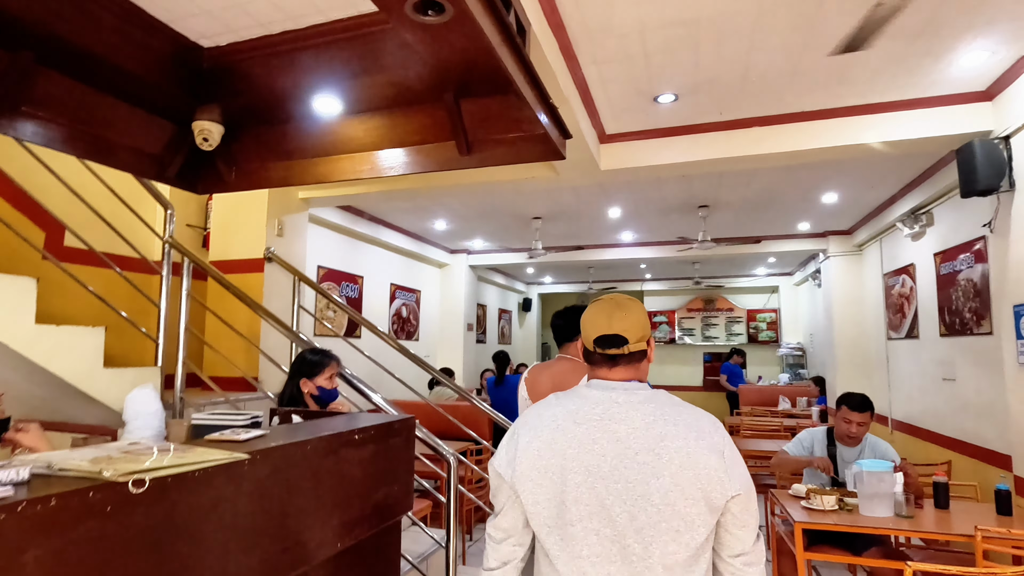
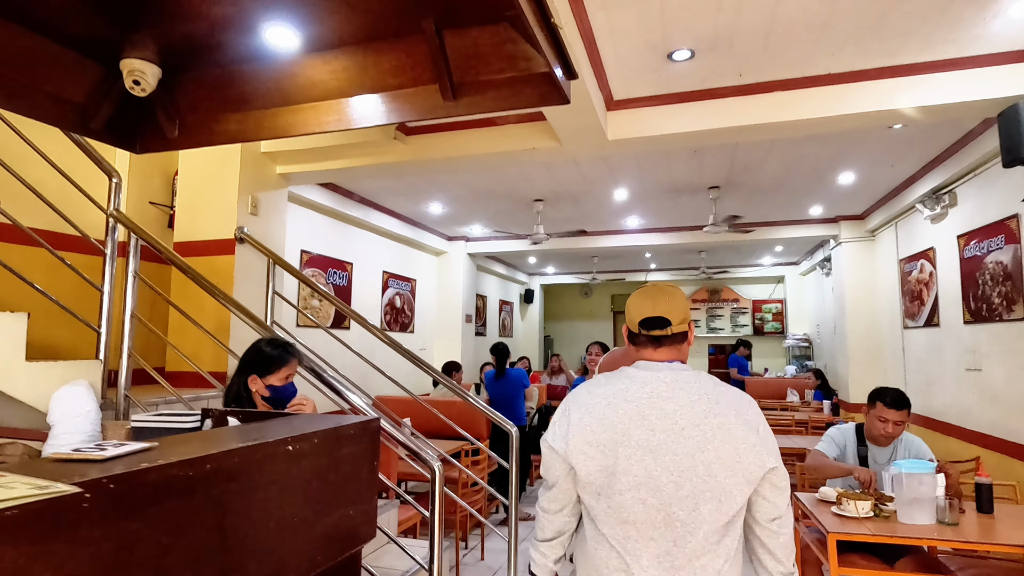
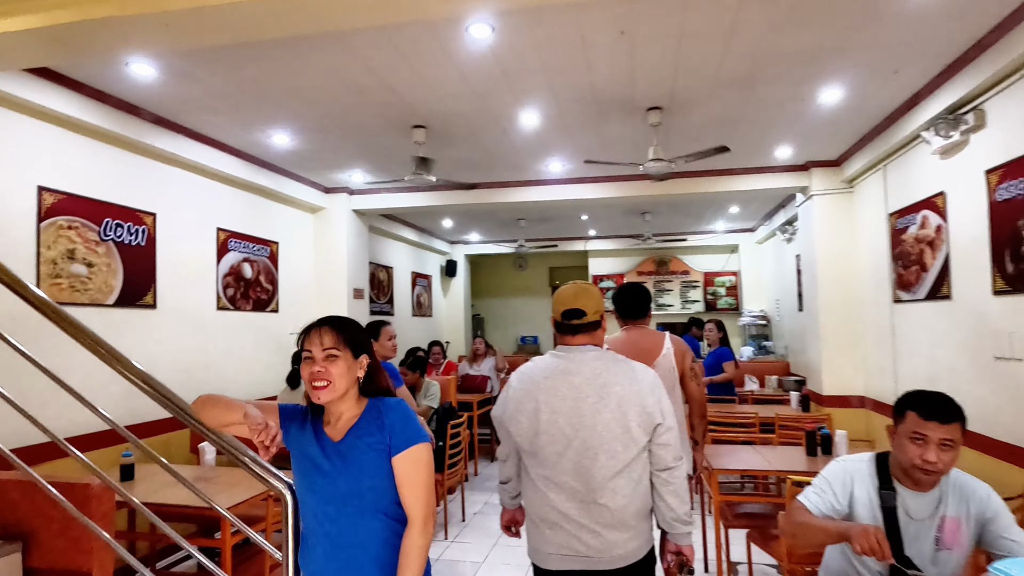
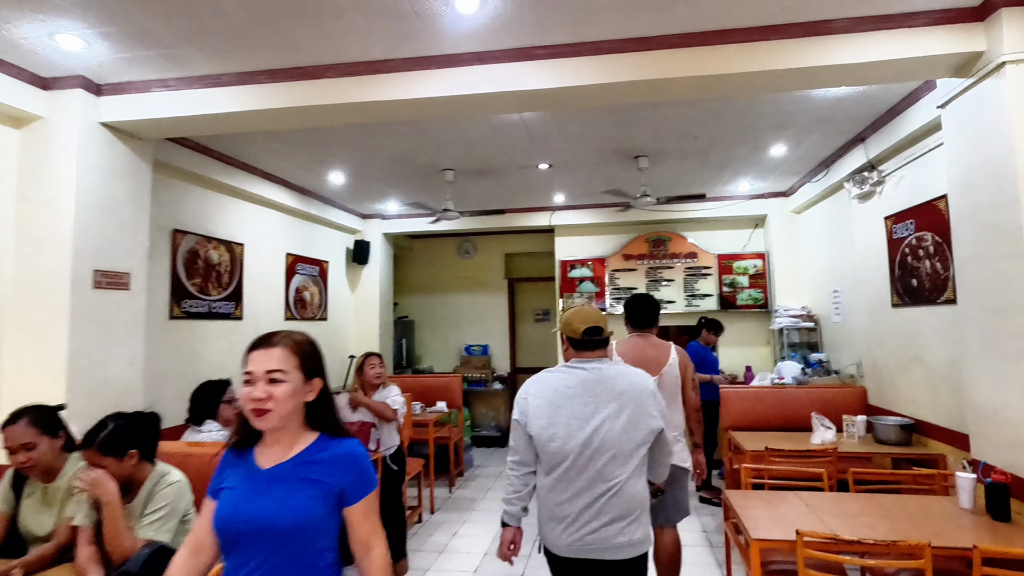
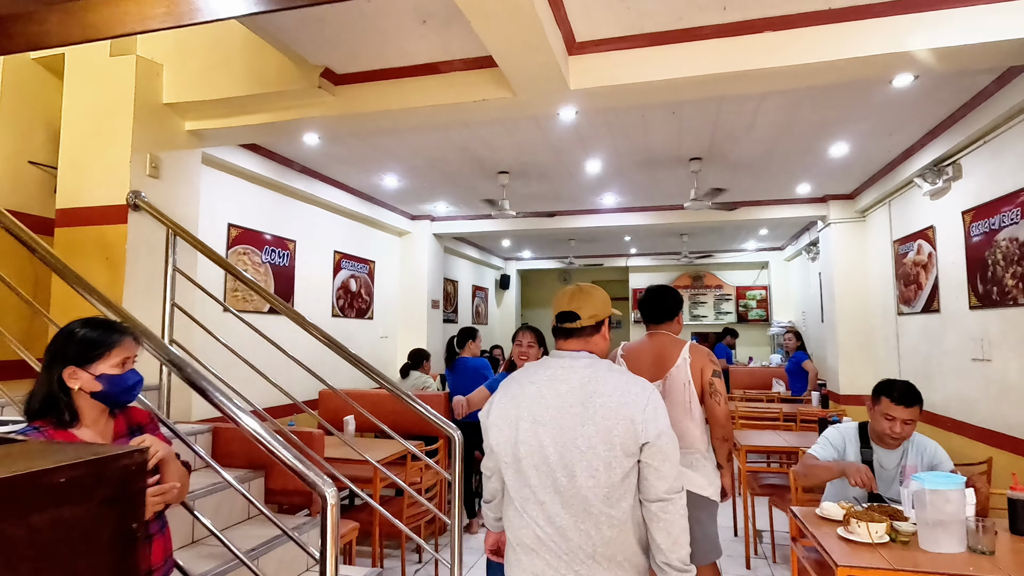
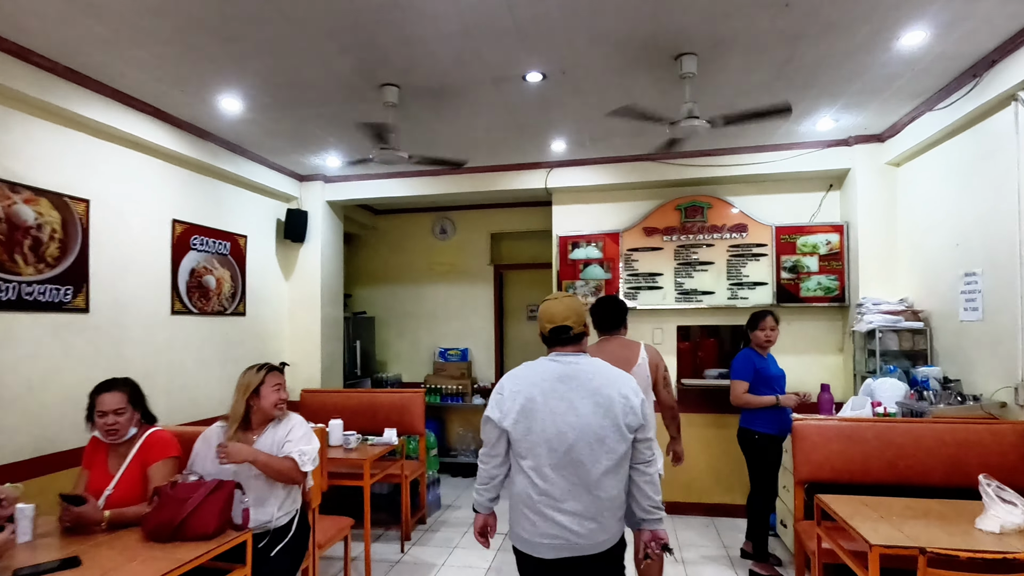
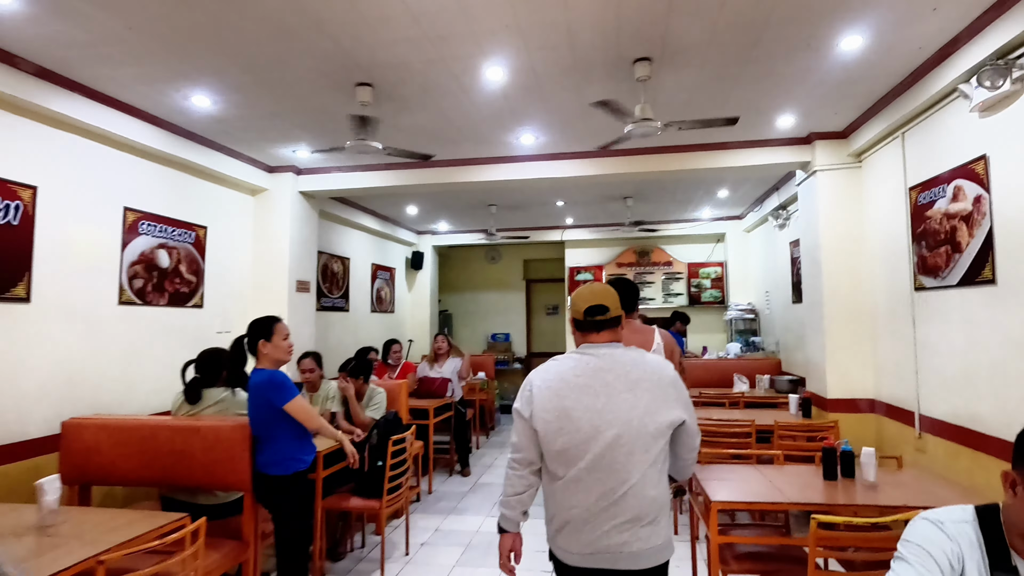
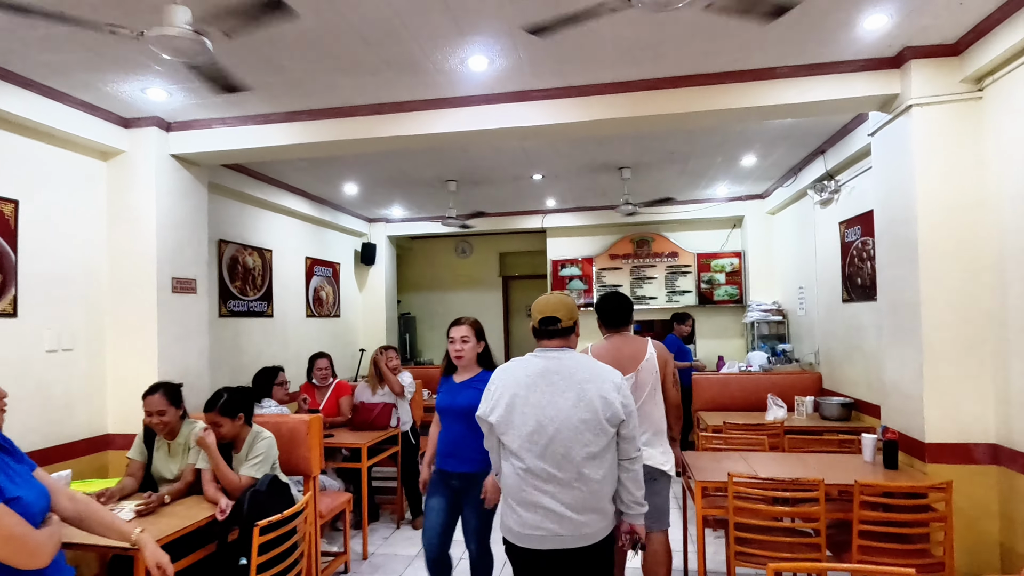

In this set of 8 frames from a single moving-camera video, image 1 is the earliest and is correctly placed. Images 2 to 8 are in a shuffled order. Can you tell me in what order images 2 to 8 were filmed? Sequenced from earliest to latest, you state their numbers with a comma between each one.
2, 5, 3, 7, 8, 4, 6
